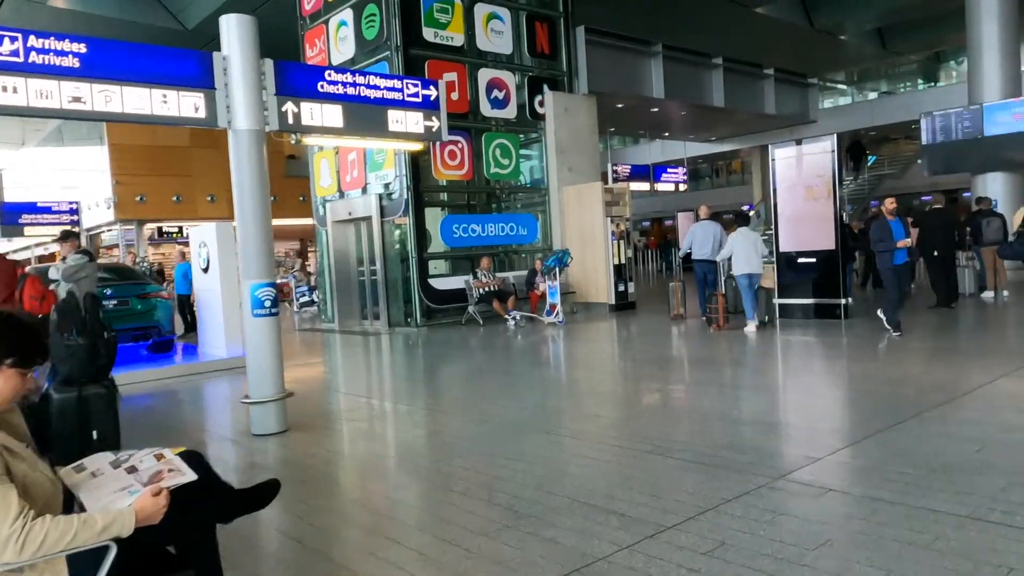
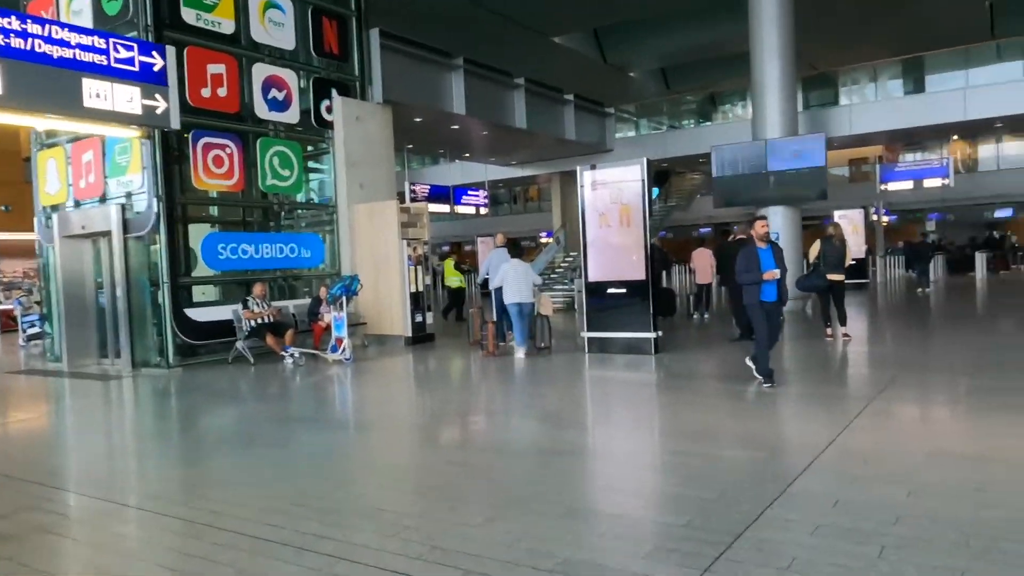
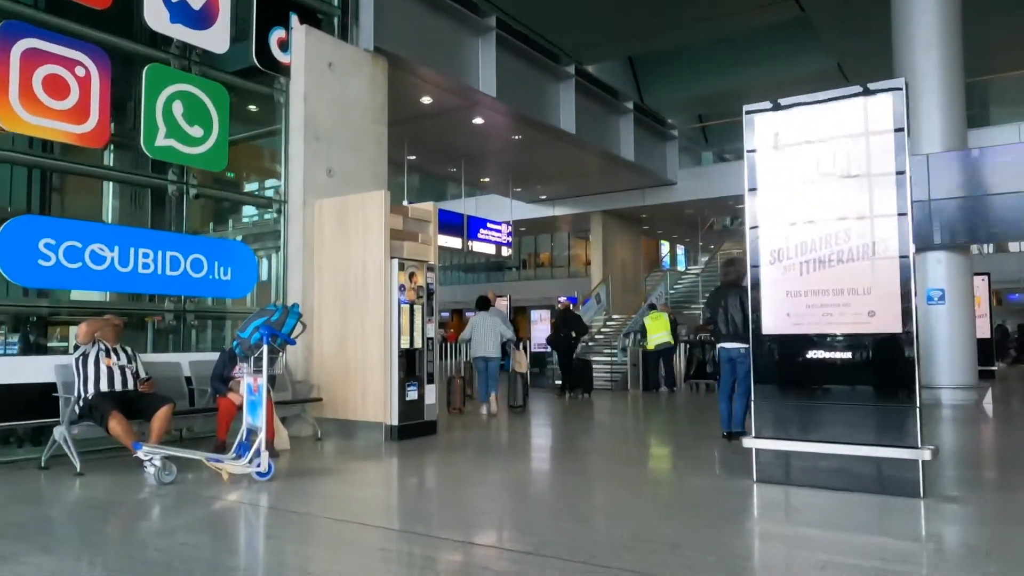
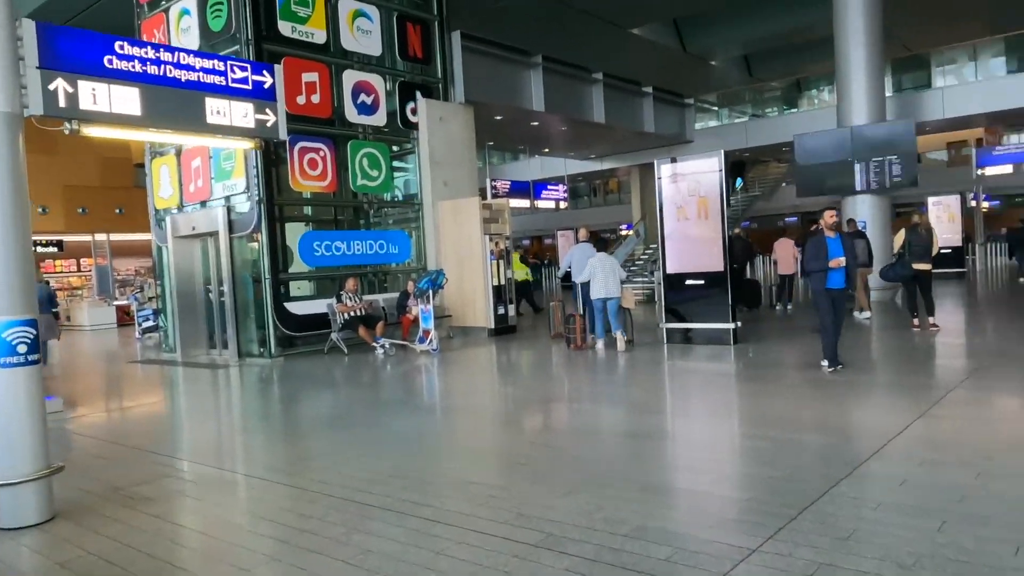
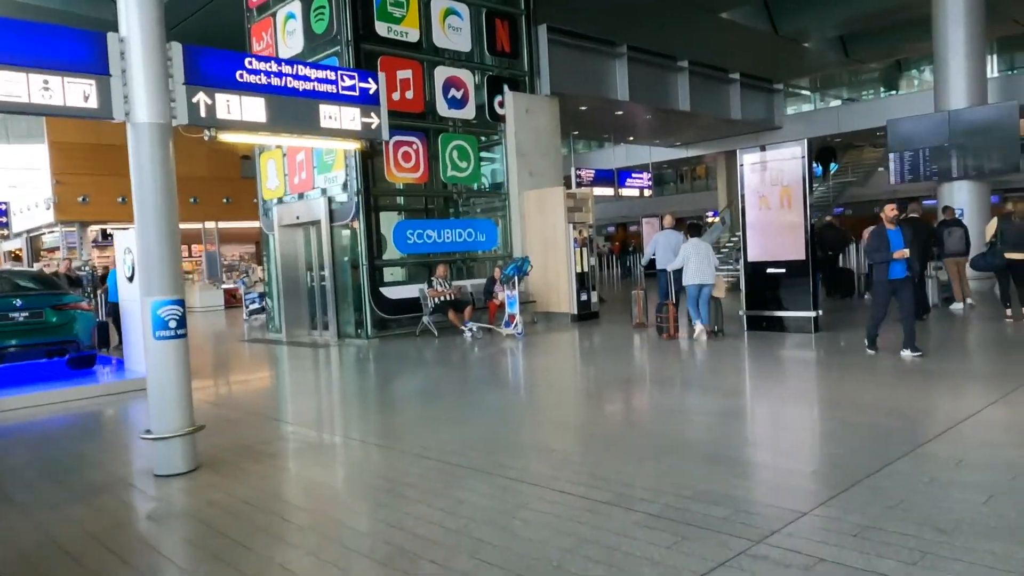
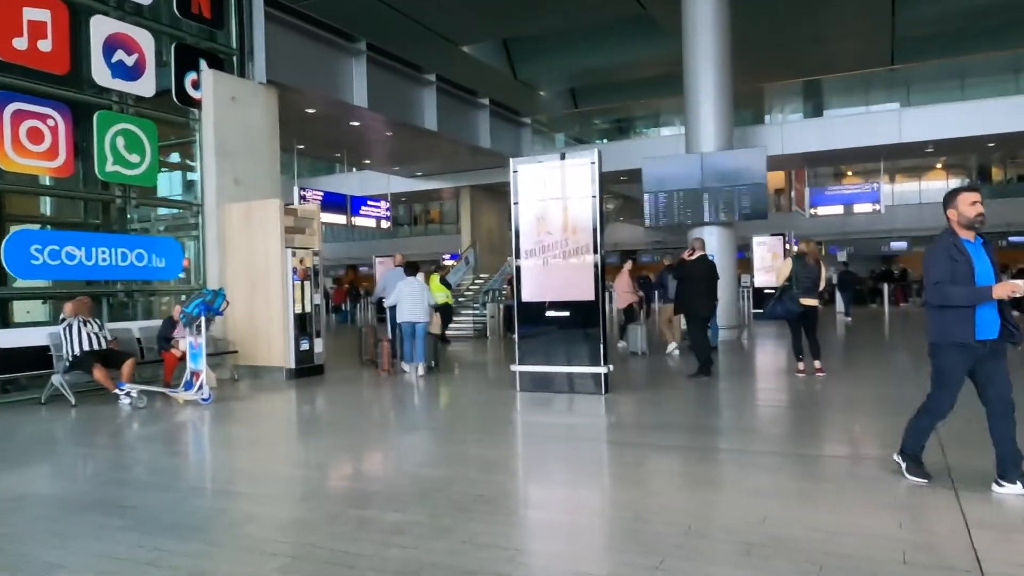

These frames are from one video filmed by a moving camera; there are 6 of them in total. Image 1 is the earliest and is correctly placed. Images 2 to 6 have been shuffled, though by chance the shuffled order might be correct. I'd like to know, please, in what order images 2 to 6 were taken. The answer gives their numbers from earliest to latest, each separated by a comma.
5, 4, 2, 6, 3
